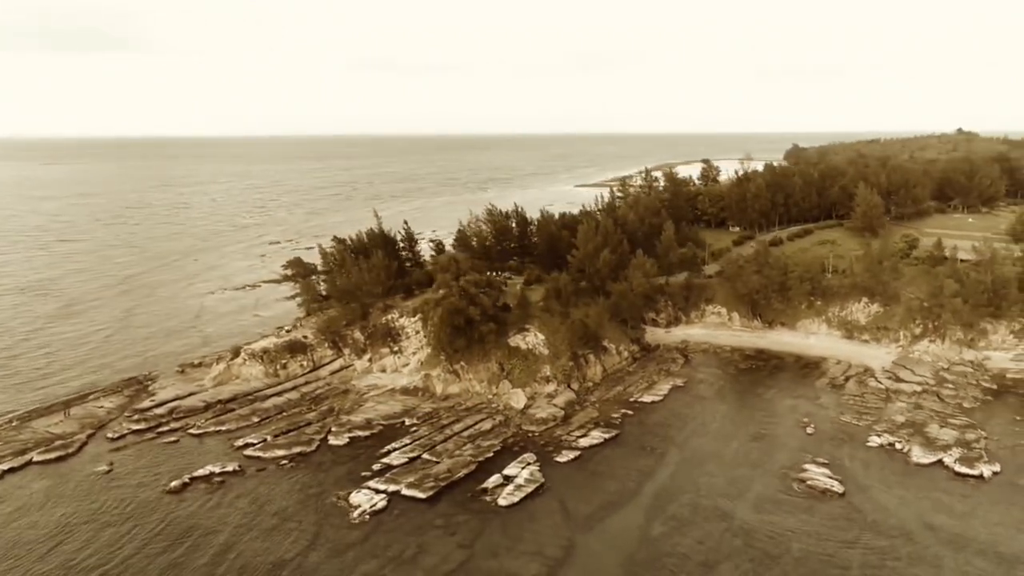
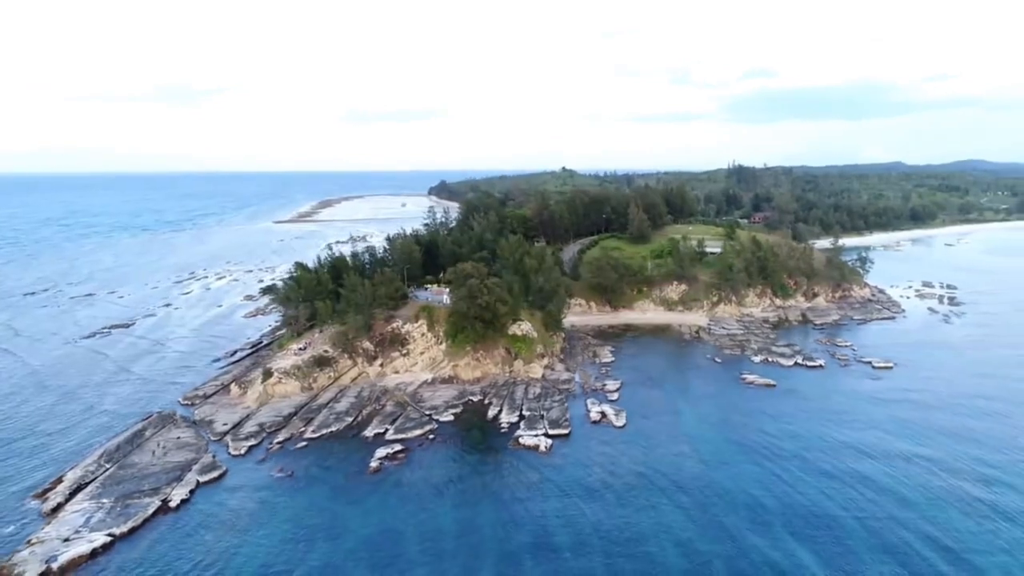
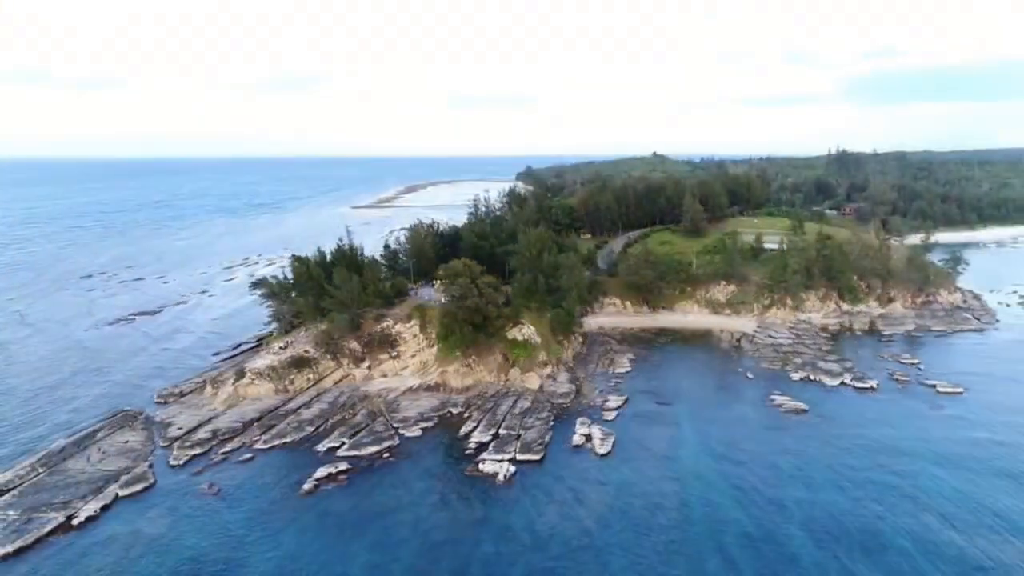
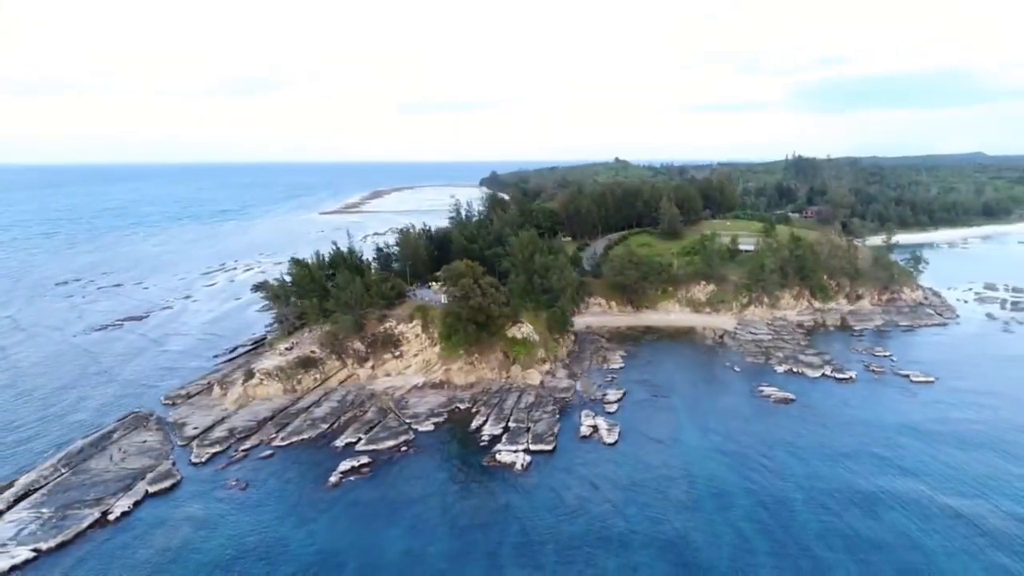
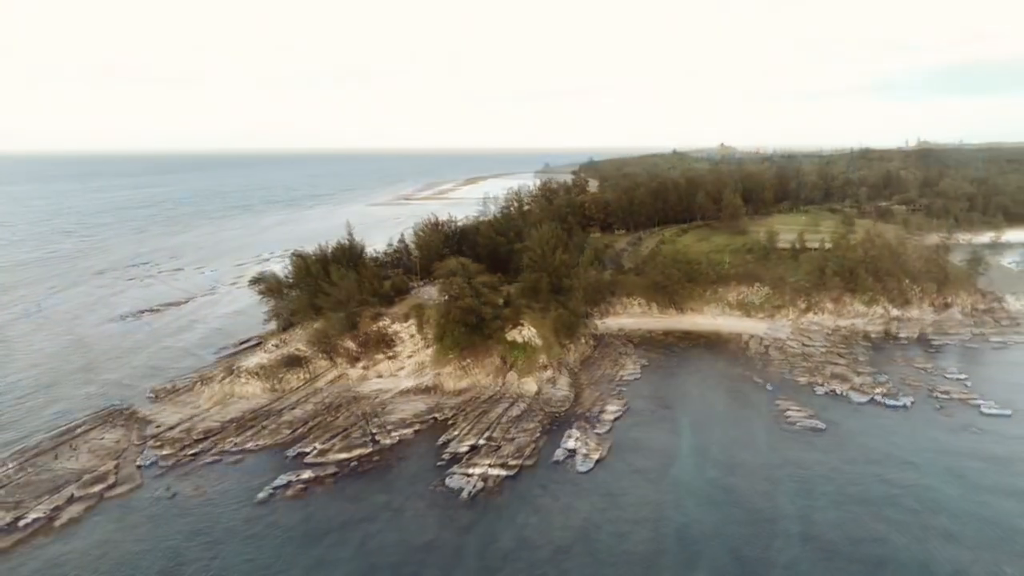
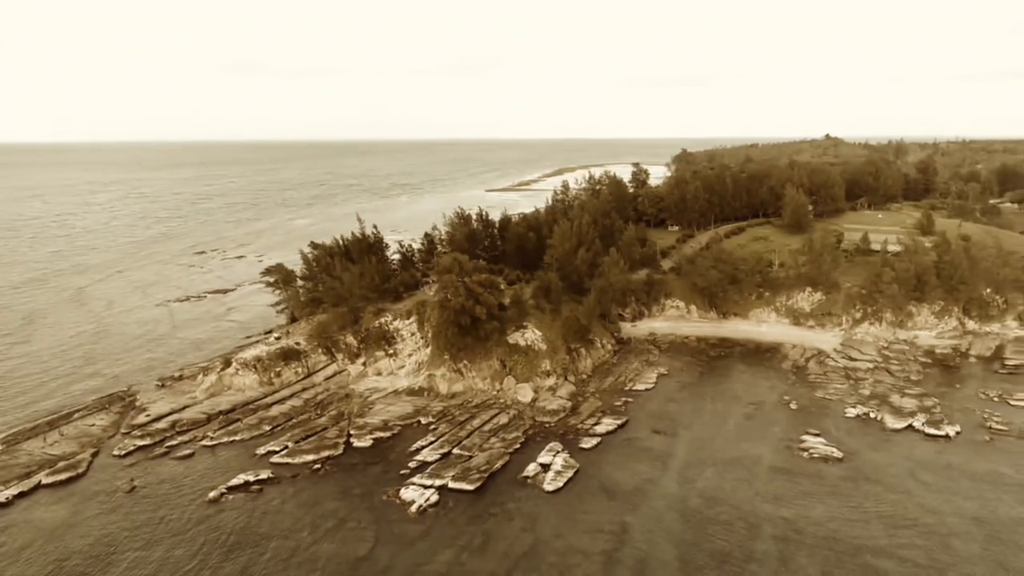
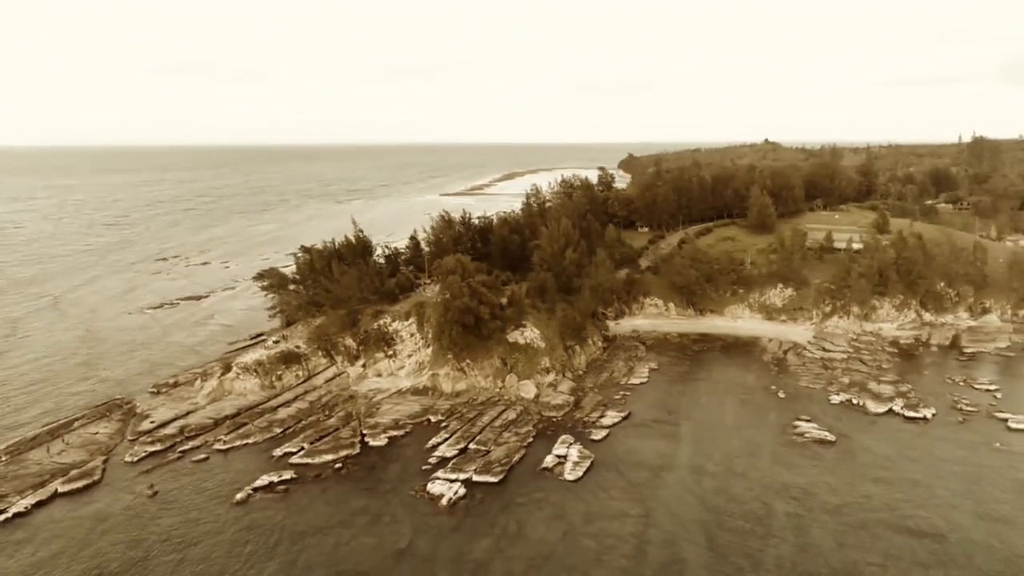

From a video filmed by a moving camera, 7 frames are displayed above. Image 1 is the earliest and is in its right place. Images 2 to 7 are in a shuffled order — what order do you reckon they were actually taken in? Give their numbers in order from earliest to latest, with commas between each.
6, 7, 5, 3, 4, 2
